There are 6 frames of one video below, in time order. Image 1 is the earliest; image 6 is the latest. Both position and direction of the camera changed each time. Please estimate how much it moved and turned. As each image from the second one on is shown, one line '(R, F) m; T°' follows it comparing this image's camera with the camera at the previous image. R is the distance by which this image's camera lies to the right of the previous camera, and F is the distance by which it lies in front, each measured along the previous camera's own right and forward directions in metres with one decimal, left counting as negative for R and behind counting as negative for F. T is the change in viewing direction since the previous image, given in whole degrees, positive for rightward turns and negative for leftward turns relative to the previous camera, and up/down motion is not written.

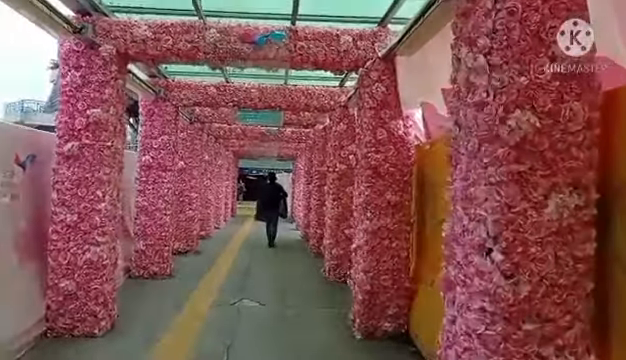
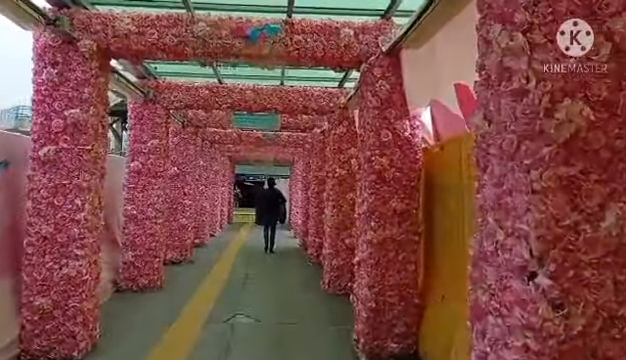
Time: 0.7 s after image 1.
(0.0, +0.6) m; 0°
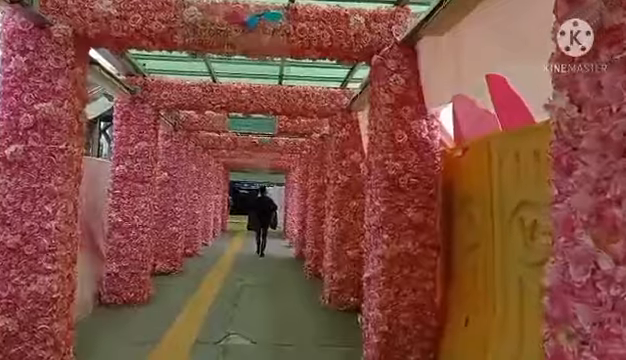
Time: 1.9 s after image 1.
(-0.1, +0.7) m; +1°
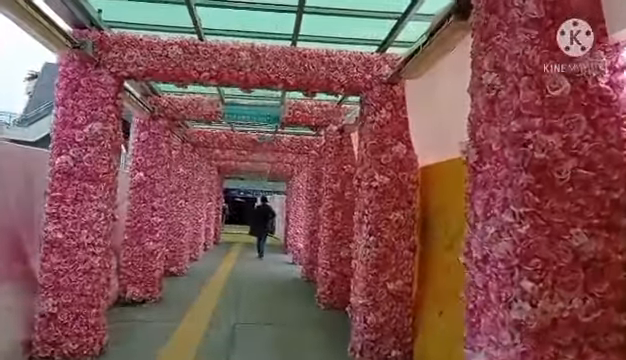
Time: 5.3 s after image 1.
(-0.3, +2.7) m; 0°
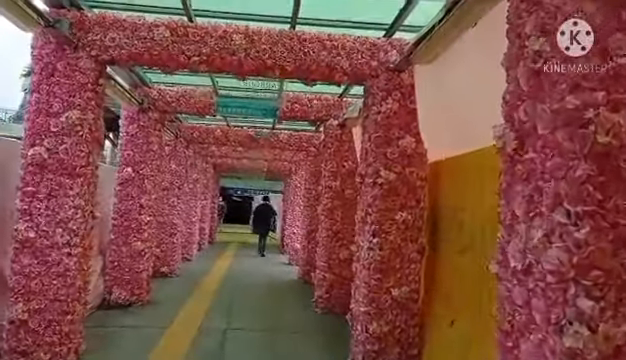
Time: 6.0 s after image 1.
(0.0, +0.6) m; 0°
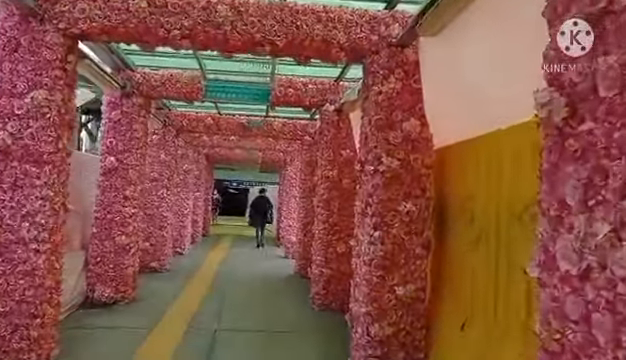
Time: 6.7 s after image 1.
(0.0, +0.5) m; 0°
